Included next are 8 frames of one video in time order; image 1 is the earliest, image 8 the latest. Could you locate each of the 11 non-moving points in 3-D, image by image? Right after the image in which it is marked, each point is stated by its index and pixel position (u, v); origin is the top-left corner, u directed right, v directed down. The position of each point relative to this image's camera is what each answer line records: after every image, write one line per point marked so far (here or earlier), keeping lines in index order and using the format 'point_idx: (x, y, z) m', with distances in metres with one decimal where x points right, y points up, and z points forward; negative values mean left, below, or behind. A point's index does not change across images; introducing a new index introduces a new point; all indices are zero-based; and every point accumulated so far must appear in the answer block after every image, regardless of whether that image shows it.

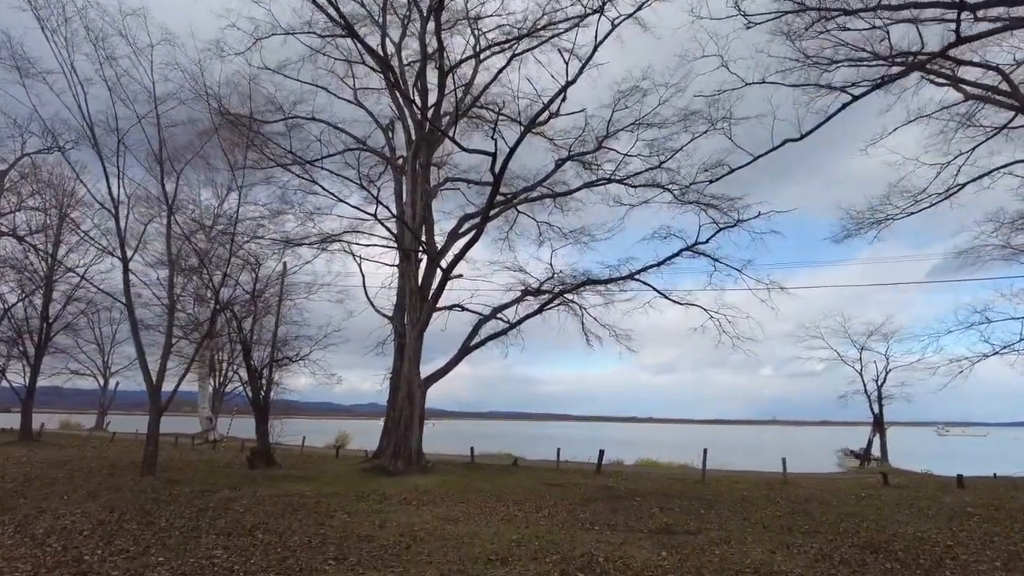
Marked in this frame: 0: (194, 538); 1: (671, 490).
0: (-4.5, -3.5, +9.5) m
1: (+4.3, -5.6, +18.6) m
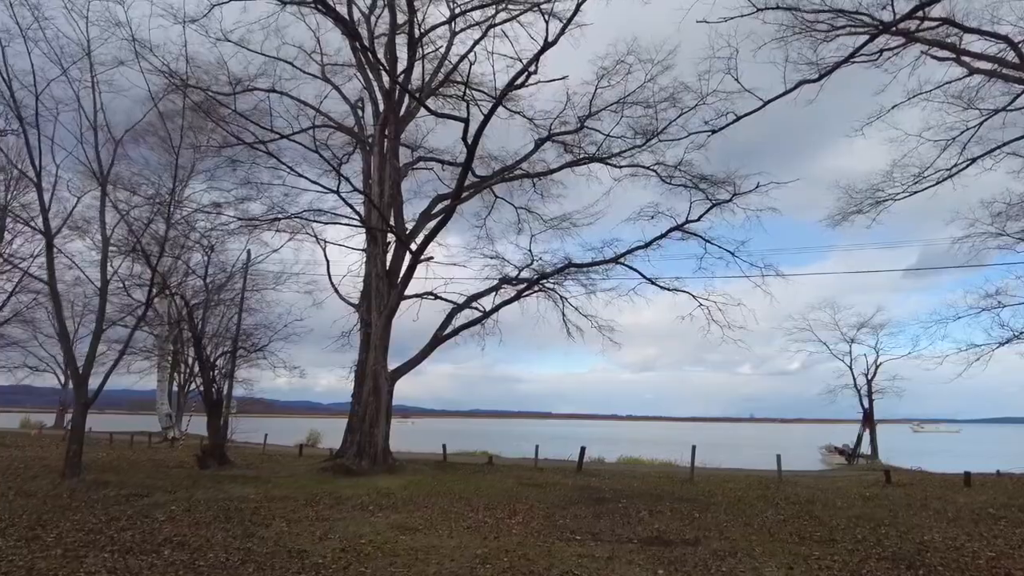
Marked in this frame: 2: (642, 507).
0: (-4.9, -3.0, +7.6) m
1: (+3.6, -5.1, +17.0) m
2: (+2.7, -4.6, +14.1) m
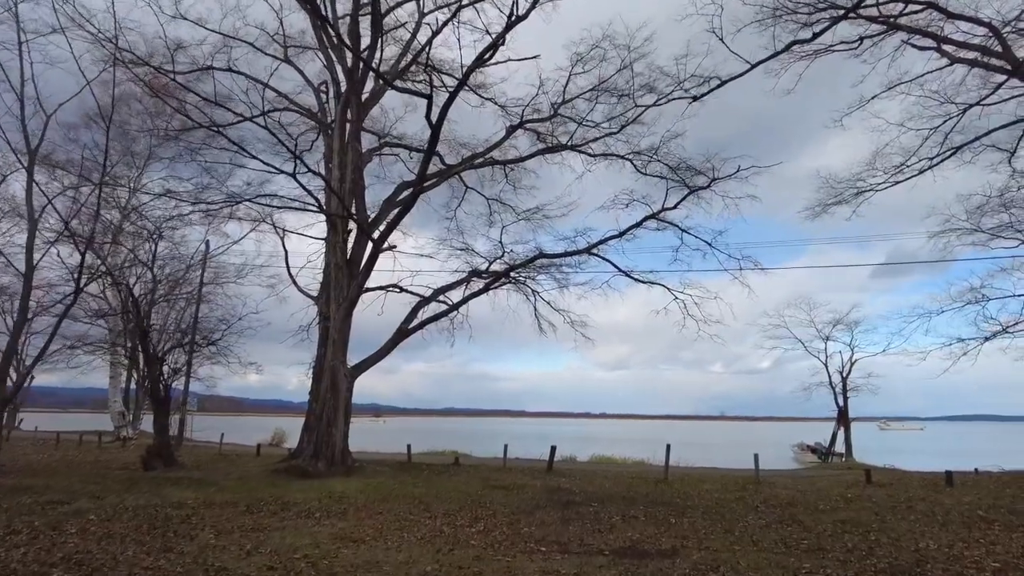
0: (-5.3, -2.8, +6.3) m
1: (+2.8, -4.9, +16.0) m
2: (+2.0, -4.3, +13.1) m
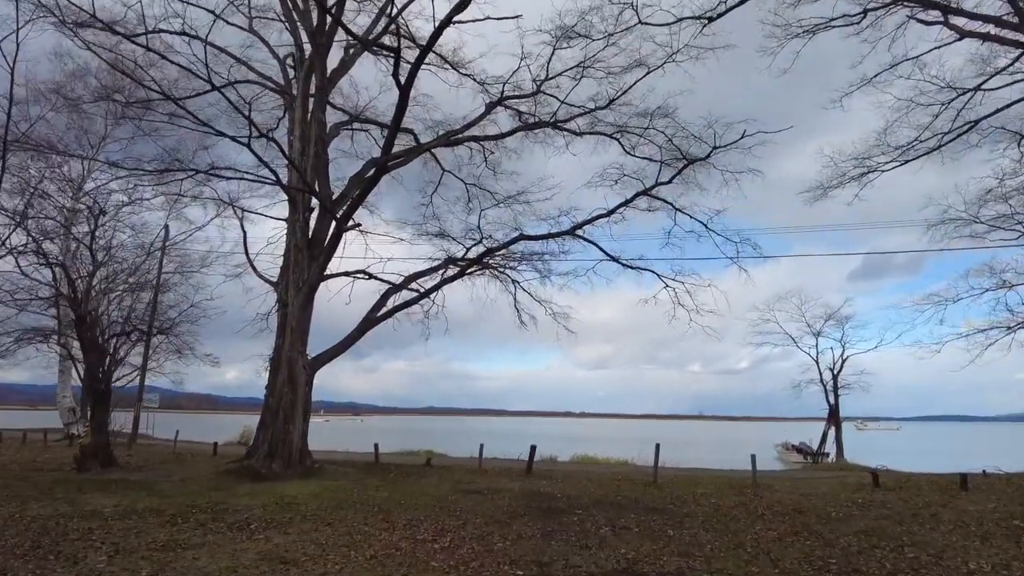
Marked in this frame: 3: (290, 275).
0: (-5.6, -2.3, +4.4) m
1: (+2.2, -4.5, +14.3) m
2: (+1.5, -3.9, +11.4) m
3: (-6.5, +0.4, +19.7) m
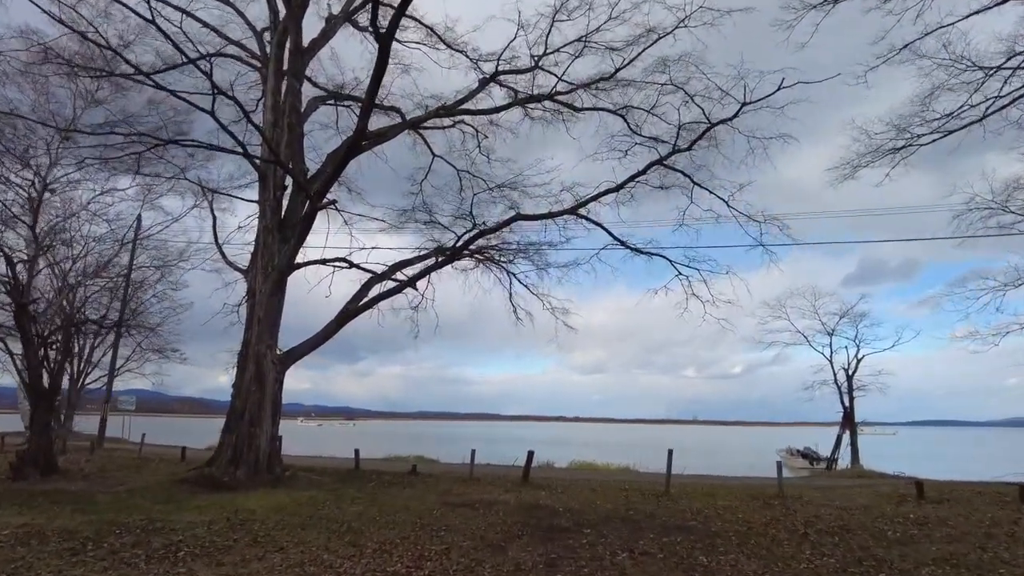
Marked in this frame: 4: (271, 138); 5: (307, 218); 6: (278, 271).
0: (-5.6, -1.9, +2.3) m
1: (+2.2, -4.1, +12.3) m
2: (+1.5, -3.5, +9.4) m
3: (-6.6, +0.7, +17.6) m
4: (-6.5, +4.0, +18.3) m
5: (-5.1, +1.7, +17.0) m
6: (-5.9, +0.4, +17.0) m
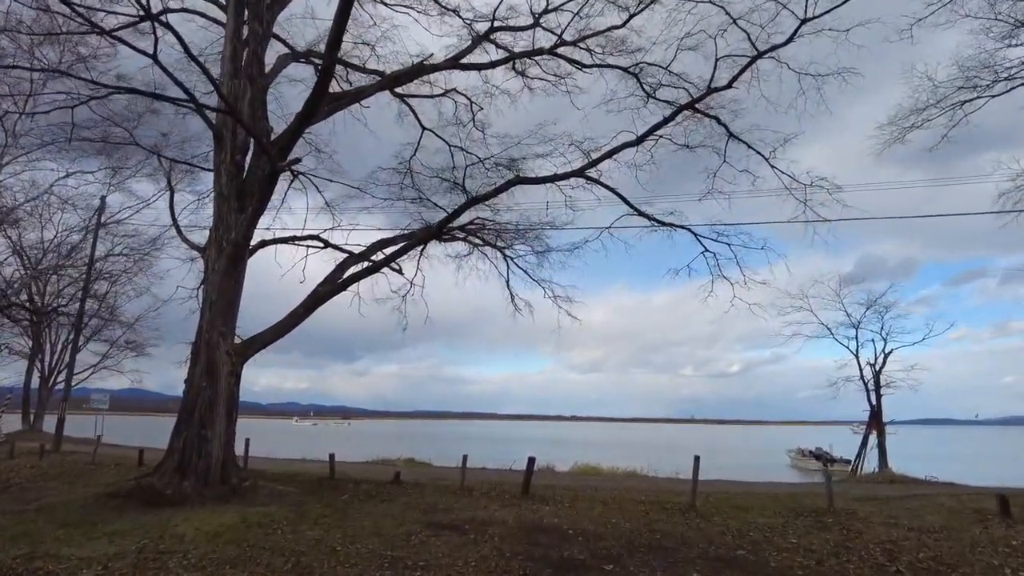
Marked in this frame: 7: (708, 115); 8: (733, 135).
0: (-5.6, -1.4, -0.2) m
1: (+2.1, -3.7, +9.7) m
2: (+1.4, -3.1, +6.9) m
3: (-6.6, +1.2, +15.0) m
4: (-6.5, +4.5, +15.7) m
5: (-5.2, +2.2, +14.4) m
6: (-5.9, +0.9, +14.5) m
7: (+3.7, +3.3, +12.6) m
8: (+4.2, +3.0, +12.9) m
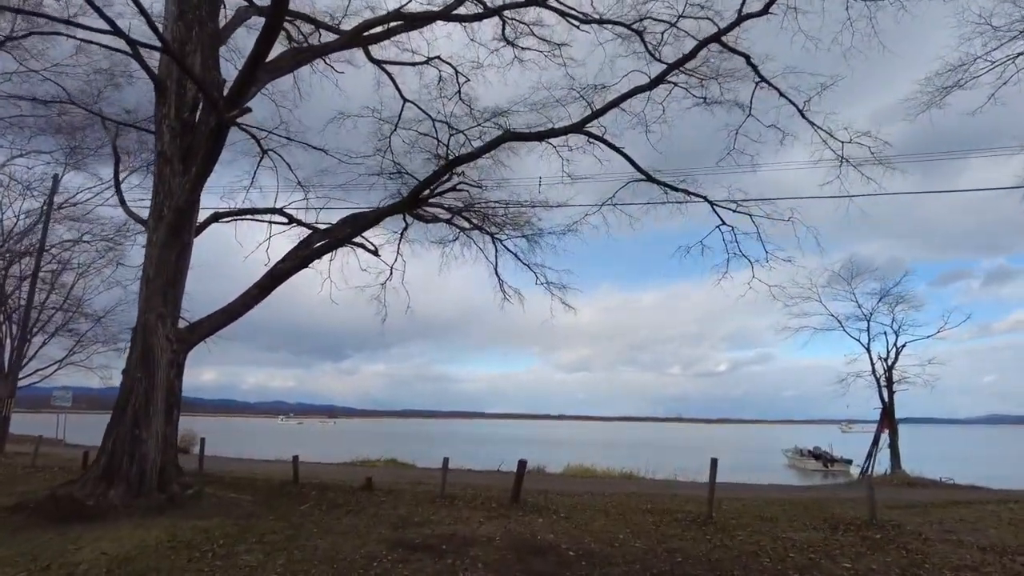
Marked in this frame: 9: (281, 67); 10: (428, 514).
0: (-5.5, -1.0, -2.3) m
1: (+2.0, -3.2, +7.8) m
2: (+1.4, -2.7, +4.9) m
3: (-6.8, +1.7, +12.9) m
4: (-6.7, +5.0, +13.6) m
5: (-5.4, +2.7, +12.3) m
6: (-6.1, +1.4, +12.4) m
7: (+3.5, +3.7, +10.7) m
8: (+4.1, +3.4, +11.0) m
9: (-5.0, +4.7, +14.6) m
10: (-1.4, -3.8, +11.5) m
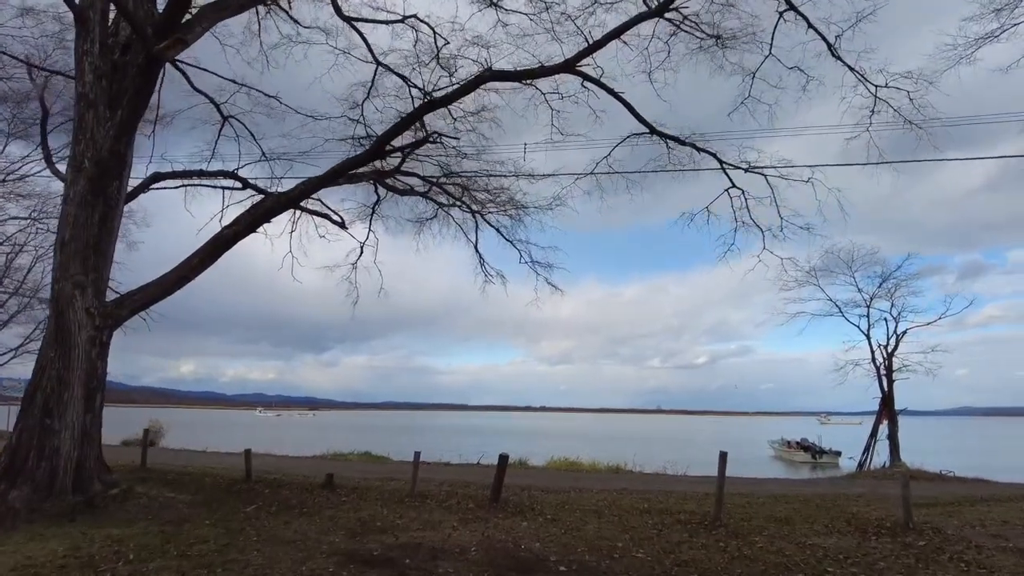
0: (-5.5, -0.6, -4.1) m
1: (+1.8, -2.8, +6.2) m
2: (+1.2, -2.2, +3.3) m
3: (-7.1, +2.2, +11.0) m
4: (-7.1, +5.5, +11.7) m
5: (-5.7, +3.2, +10.5) m
6: (-6.4, +1.9, +10.5) m
7: (+3.3, +4.2, +9.0) m
8: (+3.8, +3.9, +9.4) m
9: (-5.3, +5.3, +12.8) m
10: (-1.7, -3.3, +9.8) m
